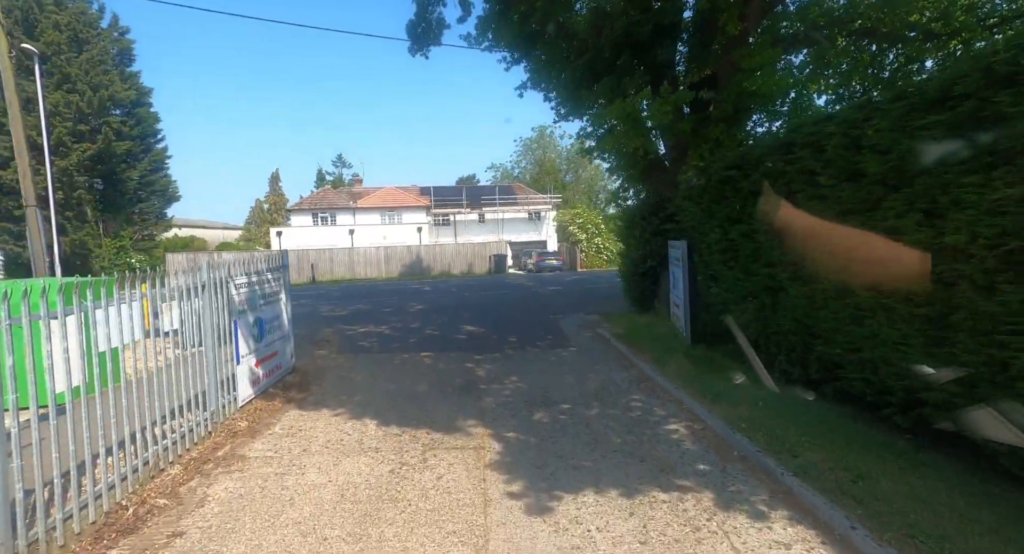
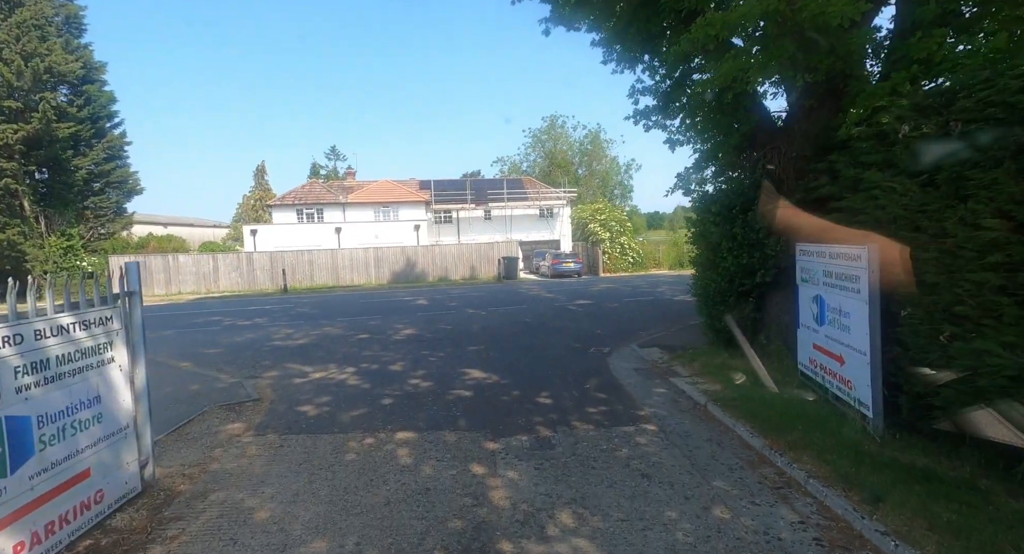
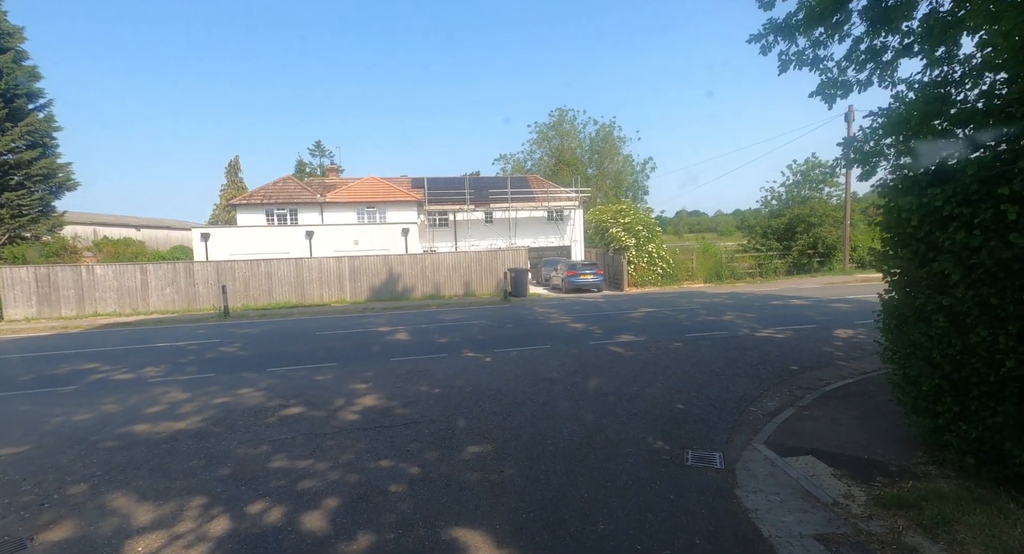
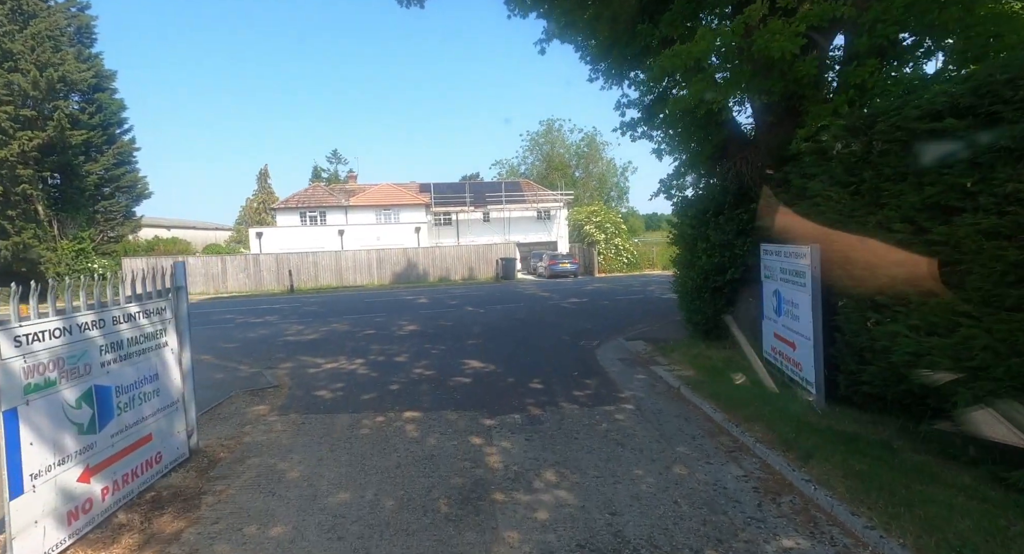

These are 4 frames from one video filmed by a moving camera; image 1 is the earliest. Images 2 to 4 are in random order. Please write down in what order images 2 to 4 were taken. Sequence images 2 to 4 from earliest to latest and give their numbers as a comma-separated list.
4, 2, 3
